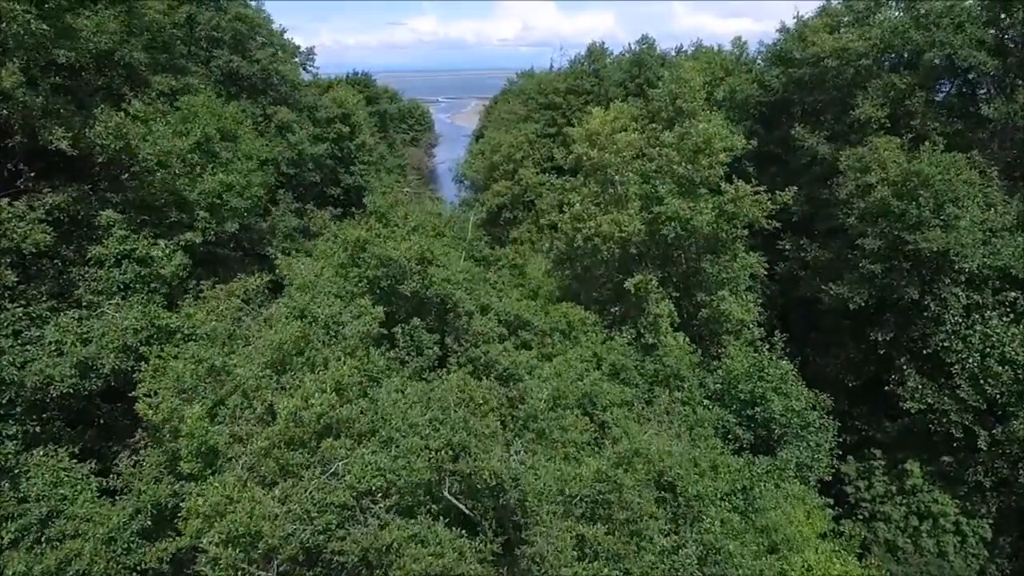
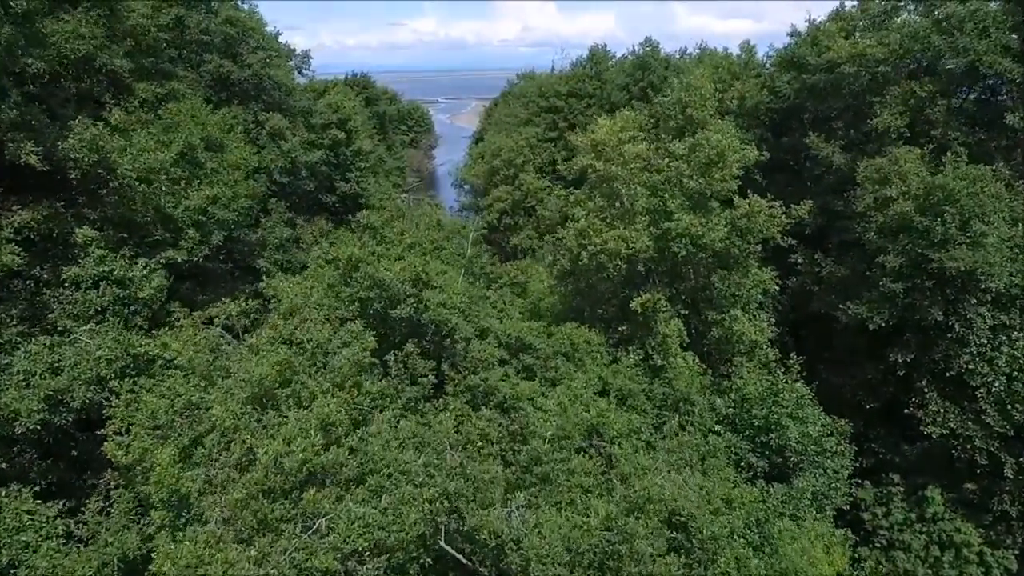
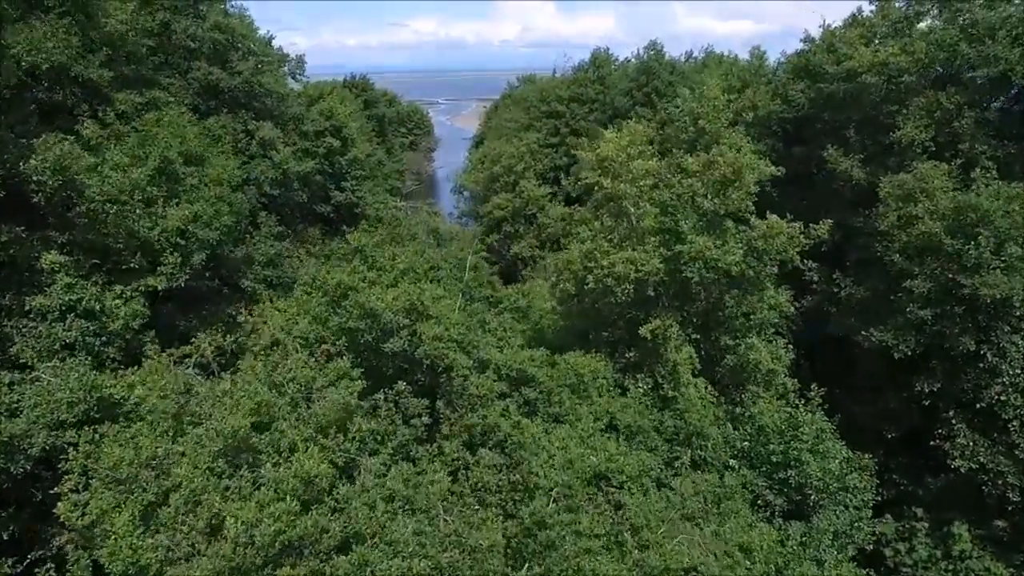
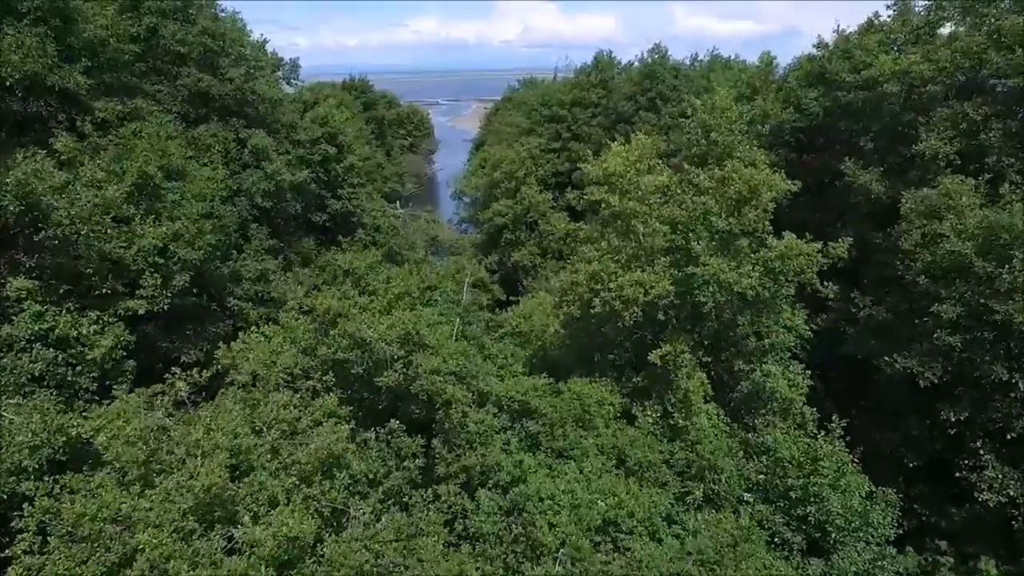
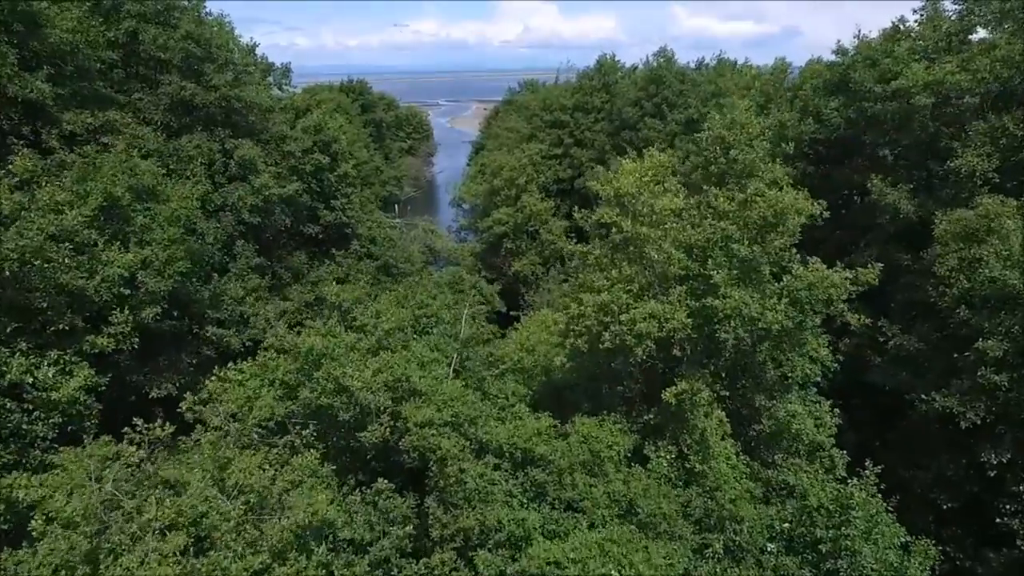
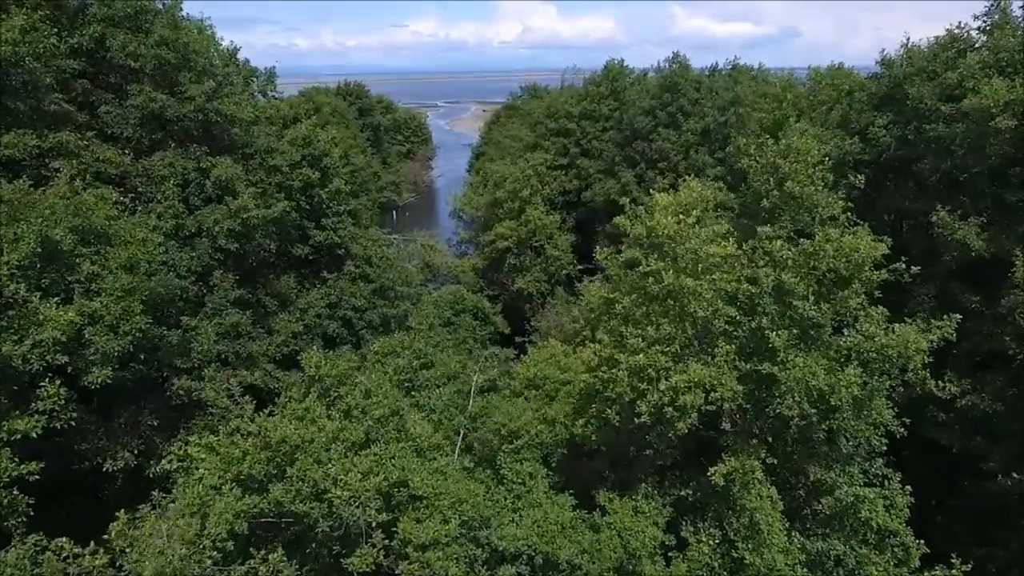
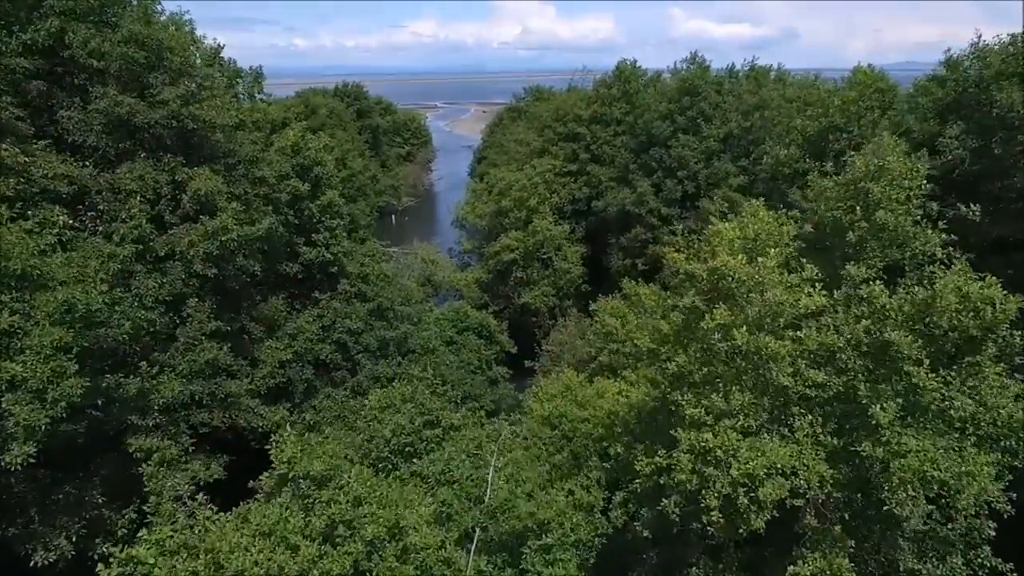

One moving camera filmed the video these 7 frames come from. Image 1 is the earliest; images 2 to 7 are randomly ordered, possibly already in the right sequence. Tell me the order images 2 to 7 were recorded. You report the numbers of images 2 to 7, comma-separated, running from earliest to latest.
2, 3, 4, 5, 6, 7
